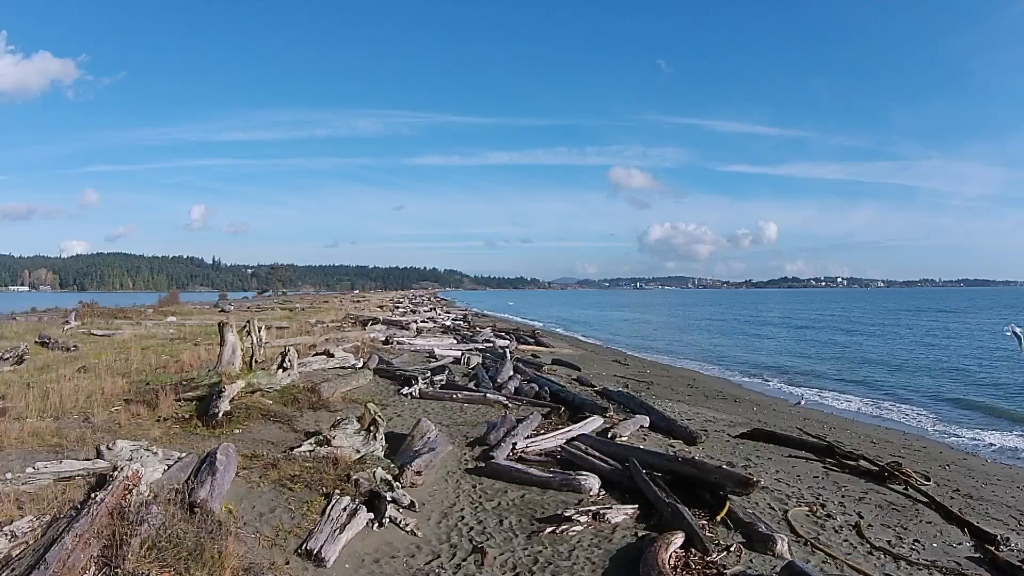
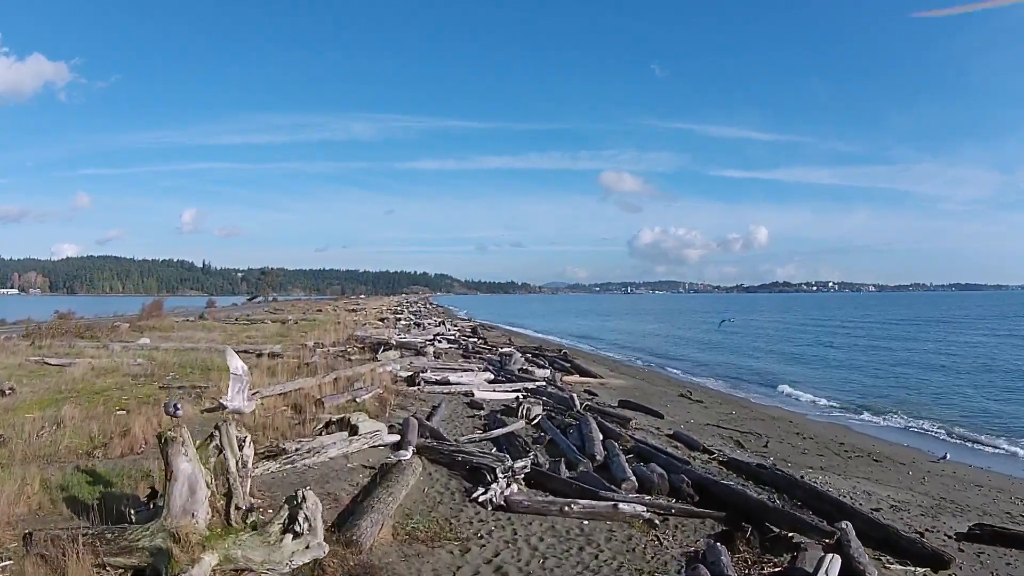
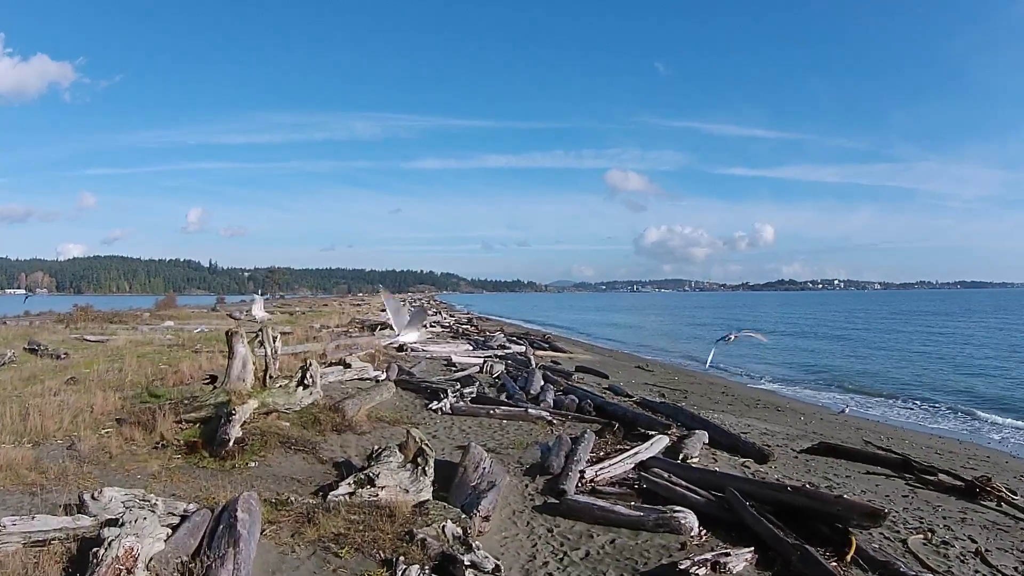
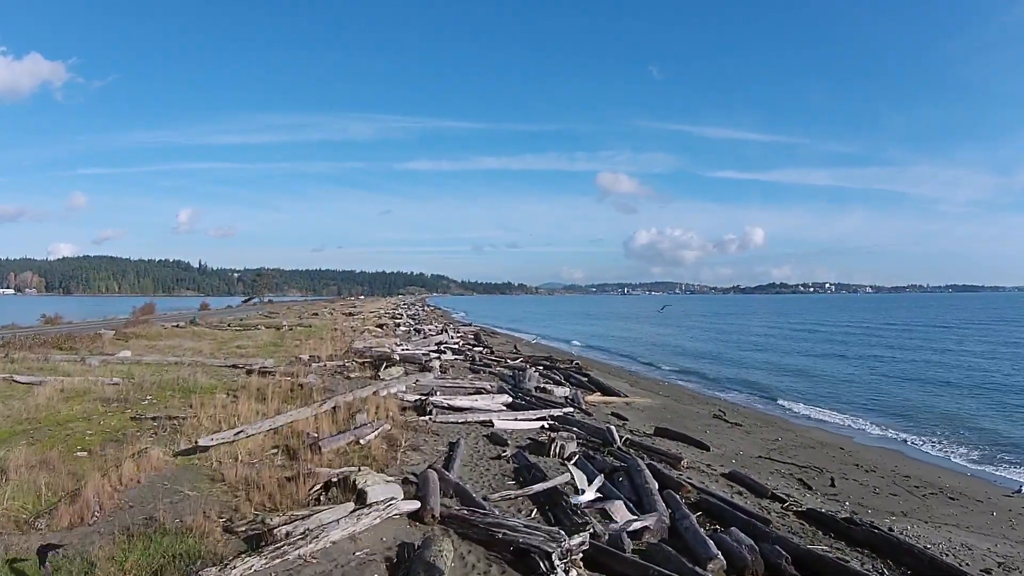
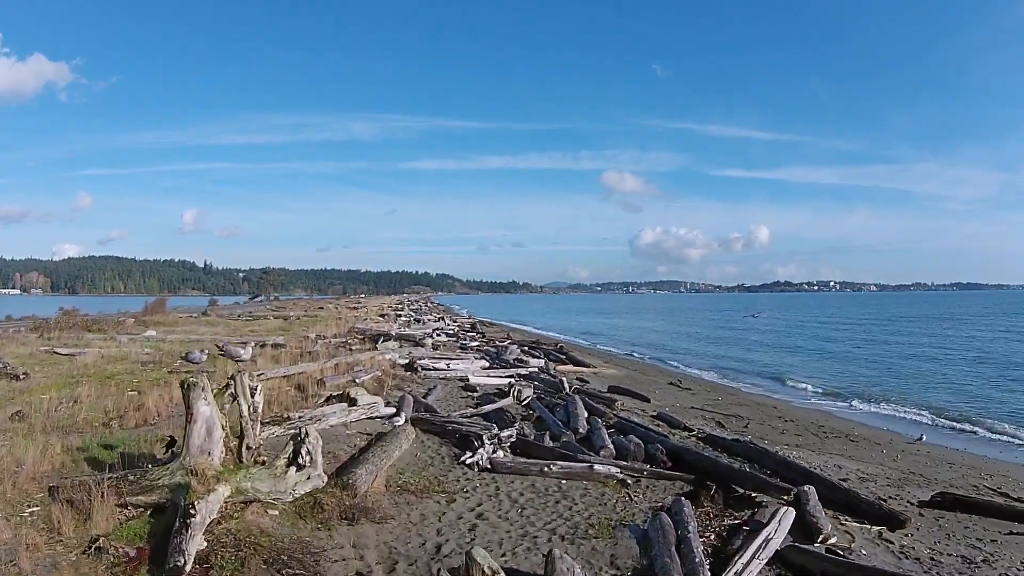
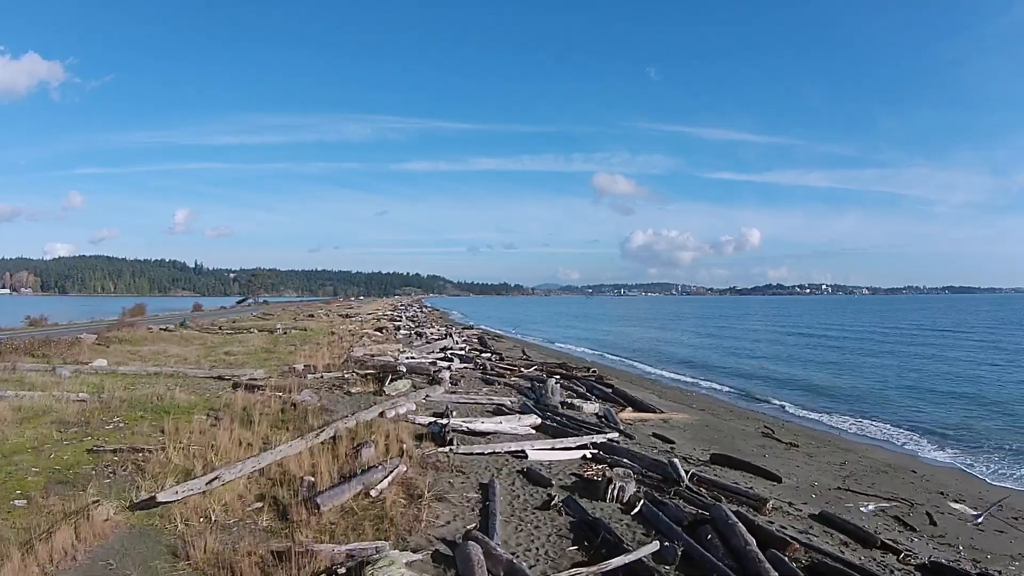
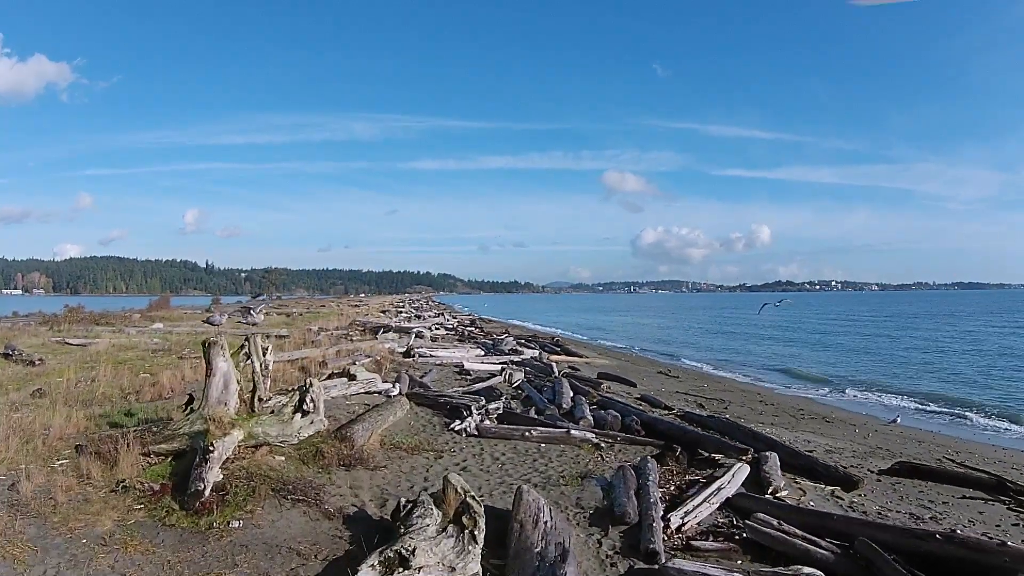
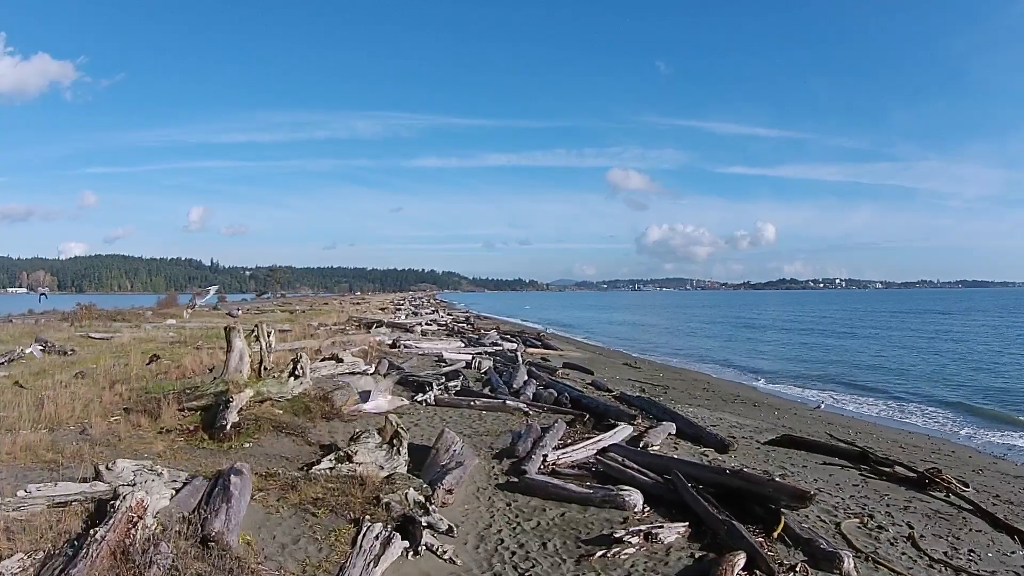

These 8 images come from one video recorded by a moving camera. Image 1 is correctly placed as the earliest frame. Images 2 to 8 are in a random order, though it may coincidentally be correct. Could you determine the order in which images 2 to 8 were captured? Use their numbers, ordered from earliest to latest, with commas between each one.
8, 3, 7, 5, 2, 4, 6
